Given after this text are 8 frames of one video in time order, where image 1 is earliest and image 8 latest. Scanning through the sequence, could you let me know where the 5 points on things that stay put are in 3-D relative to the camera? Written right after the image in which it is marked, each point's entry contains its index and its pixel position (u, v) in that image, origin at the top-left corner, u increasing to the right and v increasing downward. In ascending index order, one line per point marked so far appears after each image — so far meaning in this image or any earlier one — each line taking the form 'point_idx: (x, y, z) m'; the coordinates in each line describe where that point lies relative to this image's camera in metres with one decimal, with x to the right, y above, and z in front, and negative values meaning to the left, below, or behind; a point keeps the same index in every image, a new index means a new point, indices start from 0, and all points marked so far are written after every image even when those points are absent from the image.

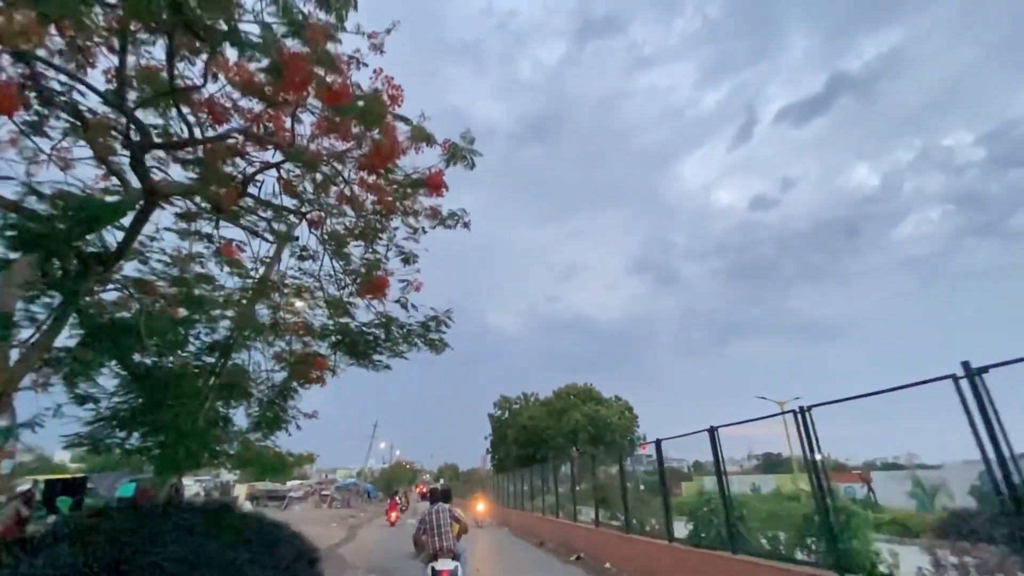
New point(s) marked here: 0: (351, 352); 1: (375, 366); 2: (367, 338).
0: (-2.1, -0.9, +9.4) m
1: (-1.9, -1.1, +9.7) m
2: (-1.9, -0.7, +9.4) m
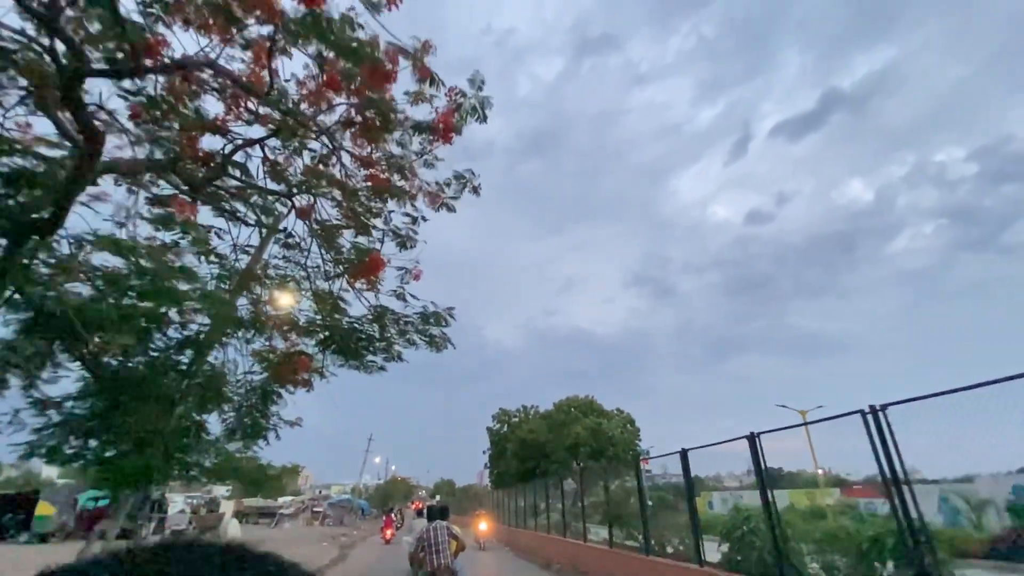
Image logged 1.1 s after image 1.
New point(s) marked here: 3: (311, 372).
0: (-2.0, -0.8, +8.4) m
1: (-1.8, -1.0, +8.7) m
2: (-1.8, -0.6, +8.4) m
3: (-2.4, -1.1, +8.5) m
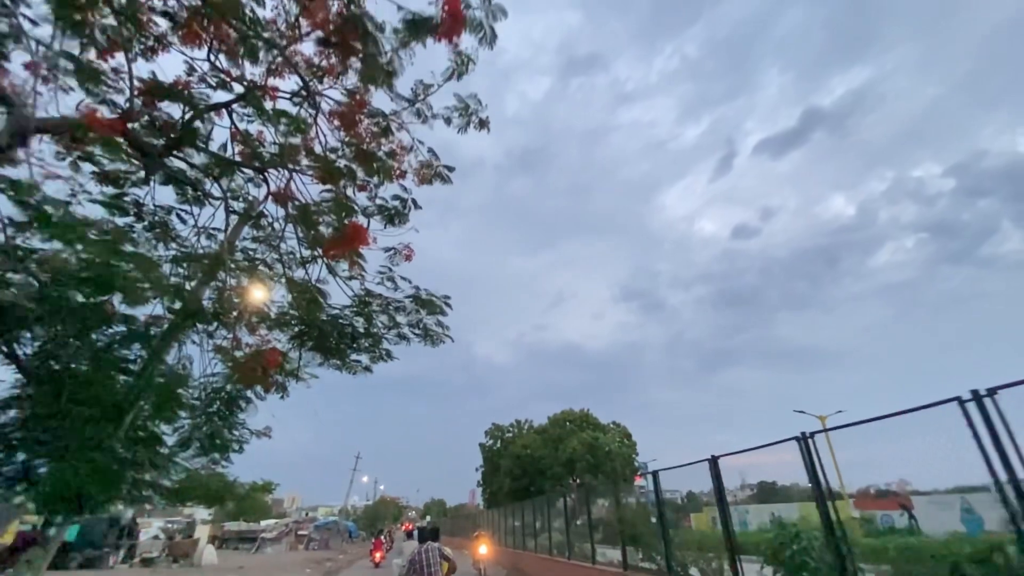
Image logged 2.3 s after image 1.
0: (-2.0, -0.6, +7.2) m
1: (-1.8, -0.9, +7.6) m
2: (-1.8, -0.5, +7.2) m
3: (-2.4, -0.9, +7.4) m
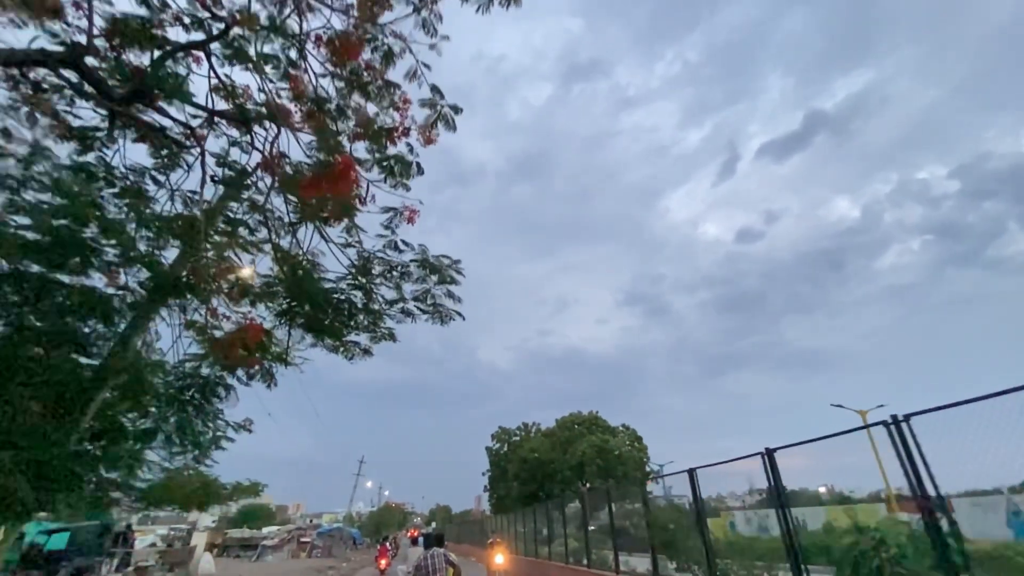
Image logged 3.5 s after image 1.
0: (-1.8, -0.4, +6.3) m
1: (-1.6, -0.6, +6.6) m
2: (-1.6, -0.2, +6.3) m
3: (-2.2, -0.7, +6.4) m
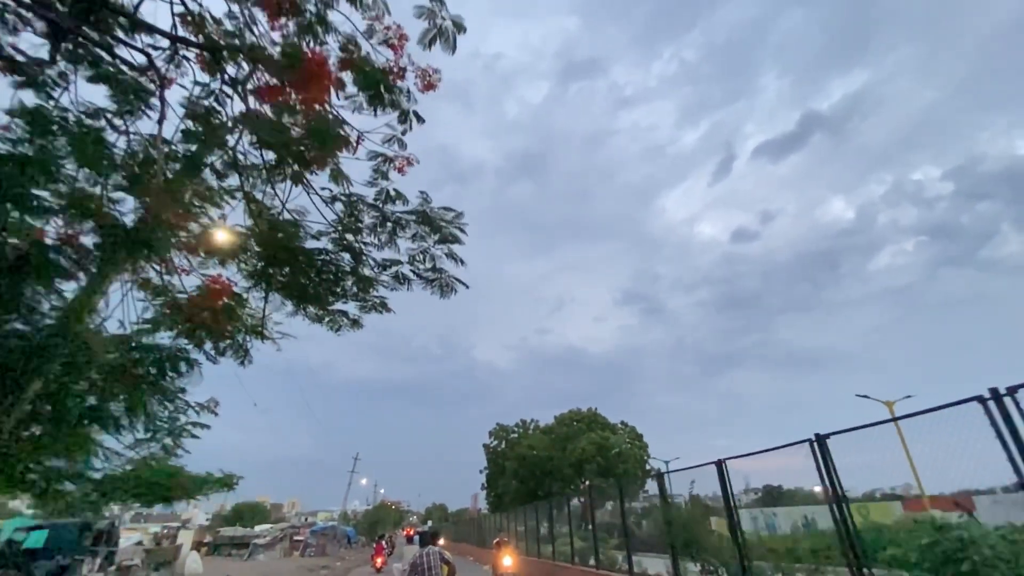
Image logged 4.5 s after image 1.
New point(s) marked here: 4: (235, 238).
0: (-1.7, 0.0, +5.4) m
1: (-1.5, -0.3, +5.8) m
2: (-1.5, +0.1, +5.4) m
3: (-2.1, -0.4, +5.6) m
4: (-2.0, +0.4, +5.0) m
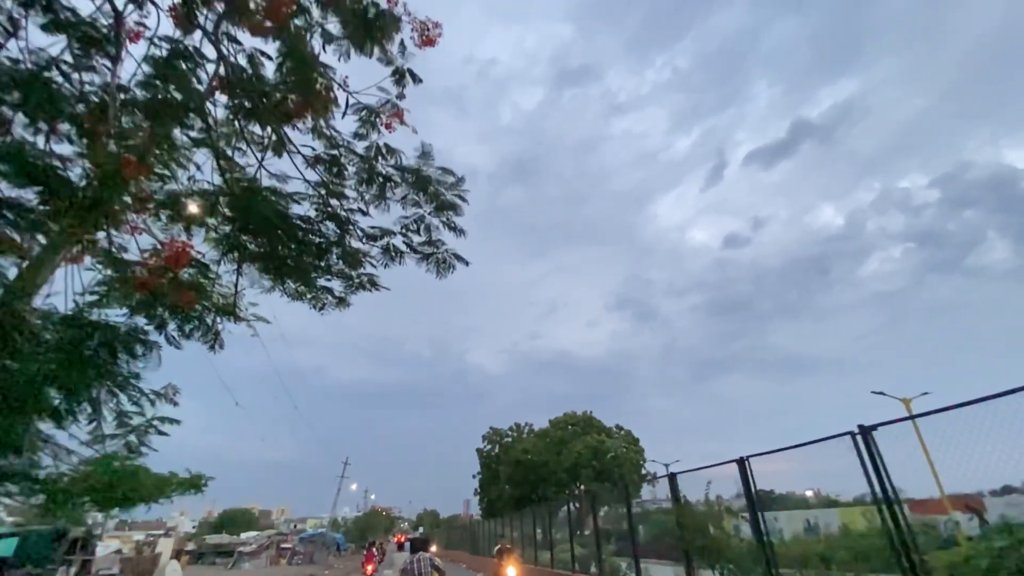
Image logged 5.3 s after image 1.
0: (-1.7, +0.1, +4.8) m
1: (-1.4, -0.1, +5.1) m
2: (-1.4, +0.3, +4.8) m
3: (-2.1, -0.2, +4.9) m
4: (-2.0, +0.6, +4.4) m
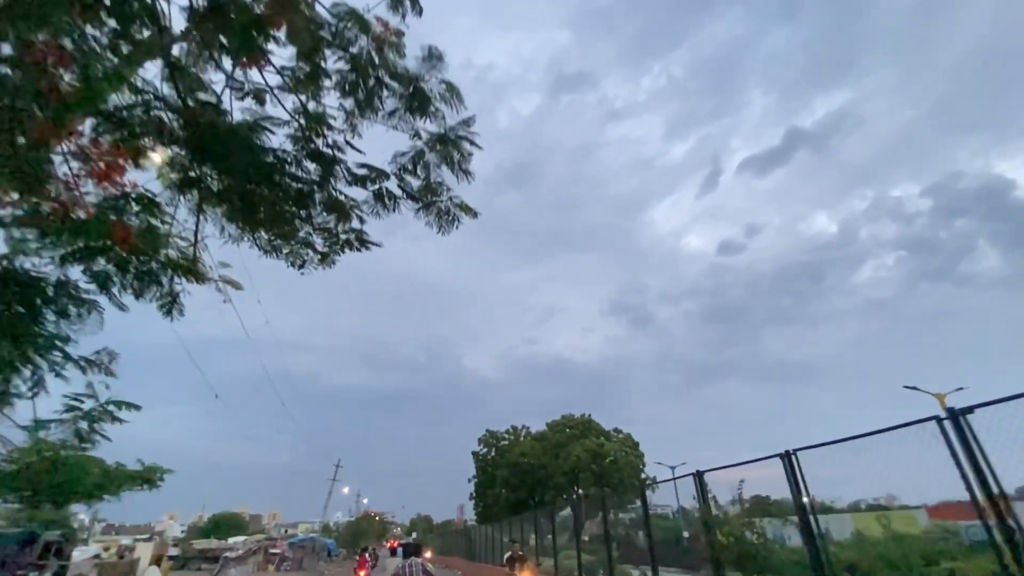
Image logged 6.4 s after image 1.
0: (-1.5, +0.4, +4.0) m
1: (-1.3, +0.2, +4.3) m
2: (-1.3, +0.6, +4.0) m
3: (-2.0, +0.1, +4.1) m
4: (-1.8, +0.8, +3.6) m
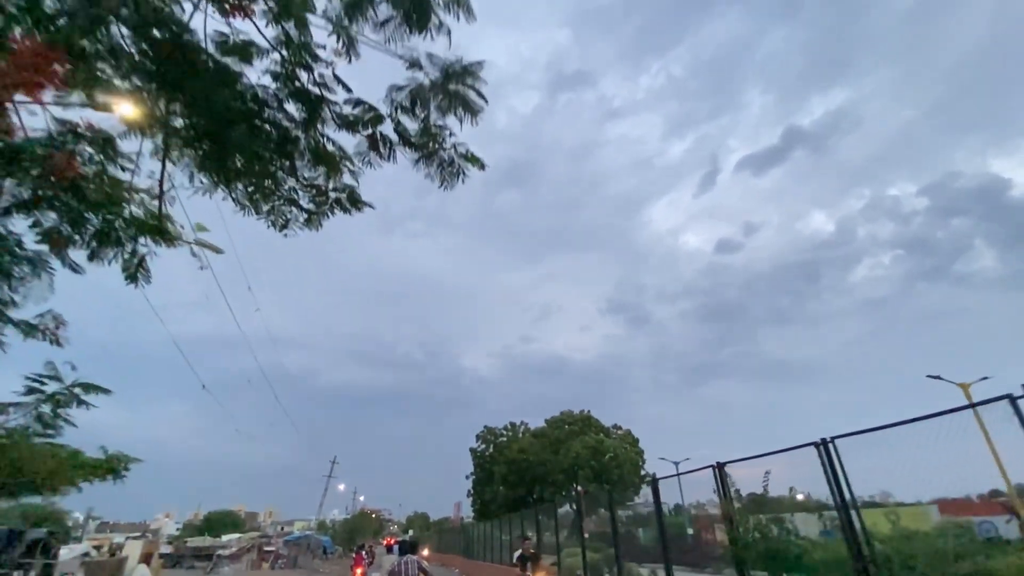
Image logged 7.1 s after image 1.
0: (-1.5, +0.6, +3.5) m
1: (-1.3, +0.4, +3.8) m
2: (-1.2, +0.8, +3.5) m
3: (-1.9, +0.3, +3.6) m
4: (-1.8, +1.0, +3.1) m
